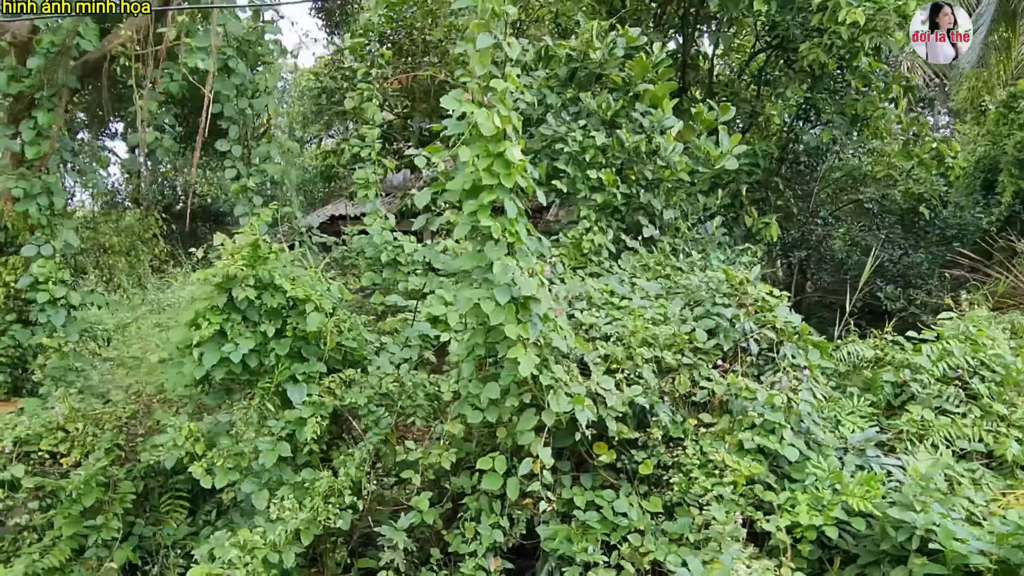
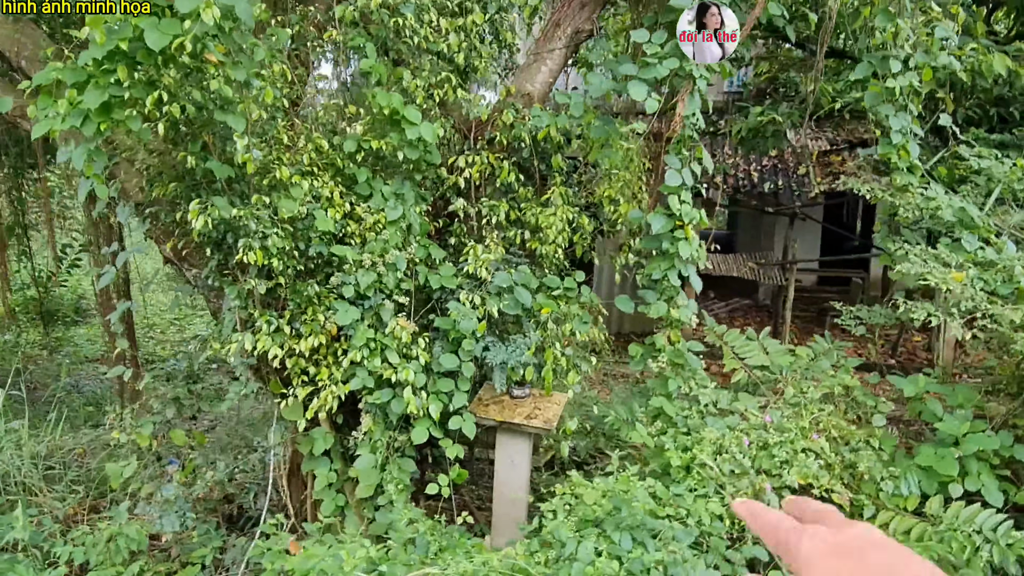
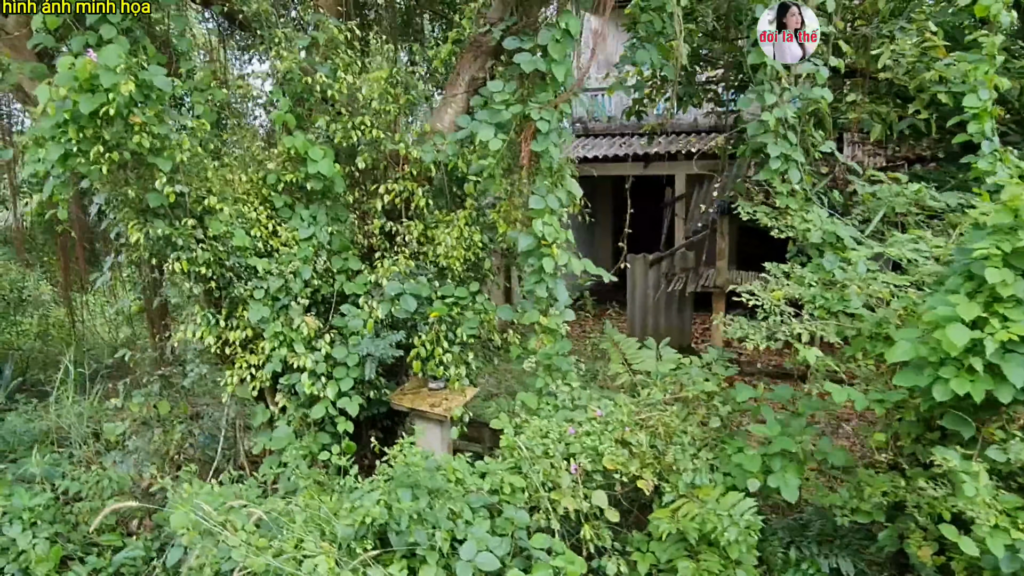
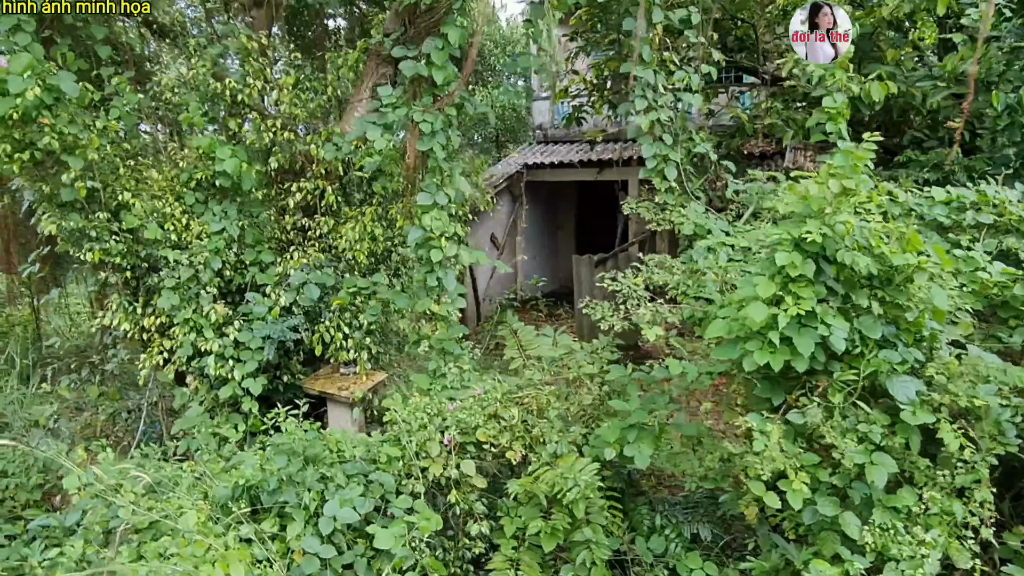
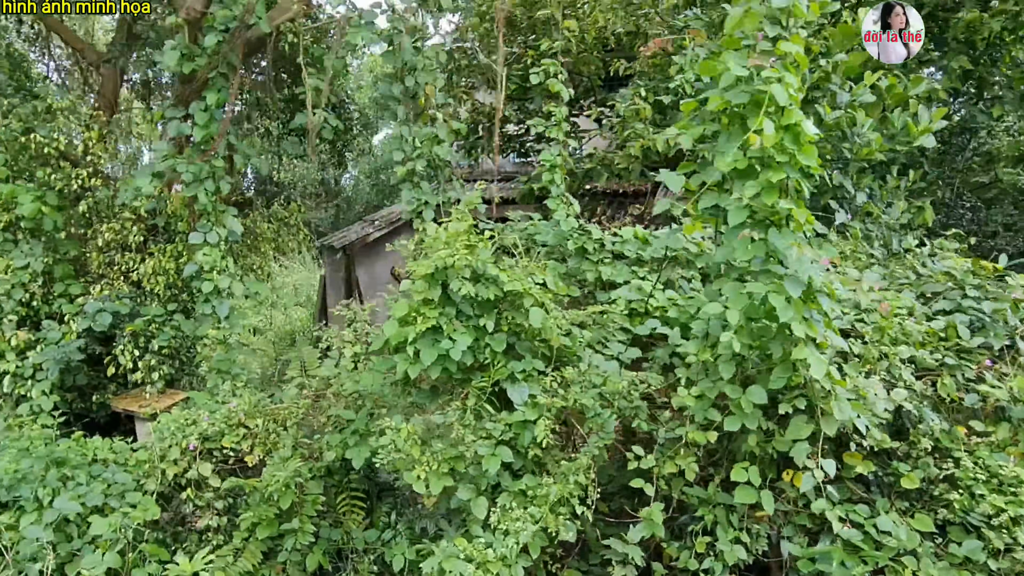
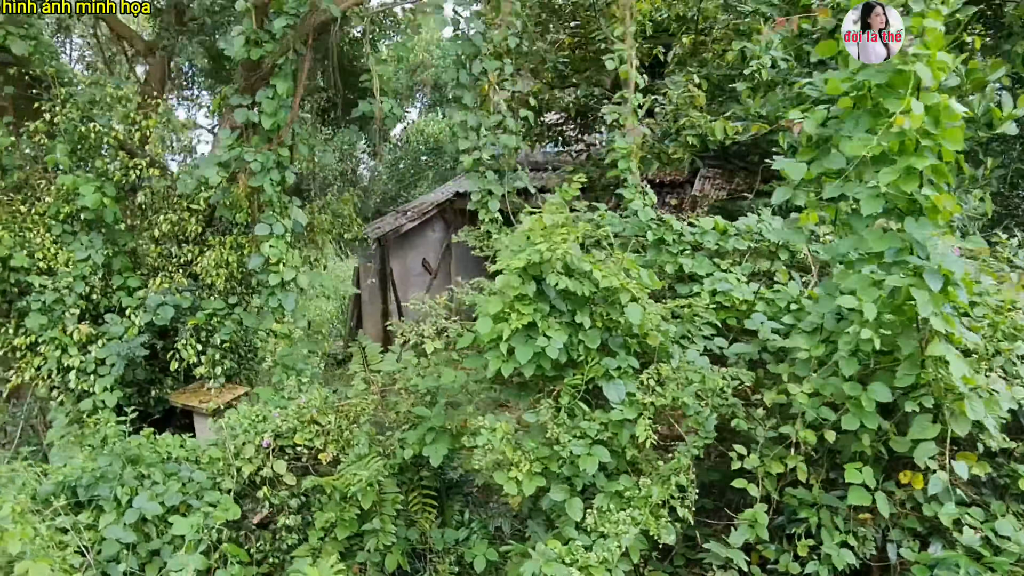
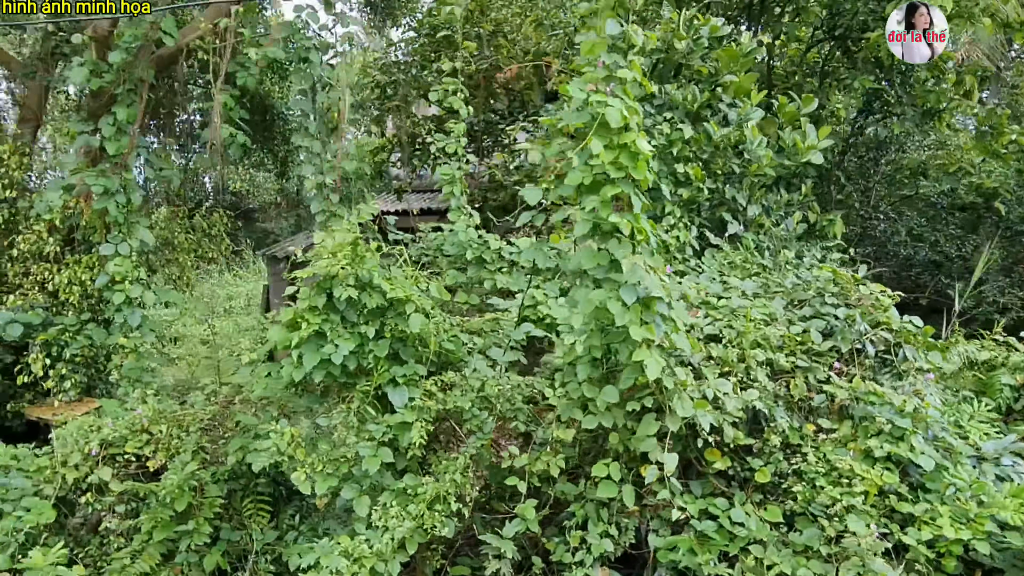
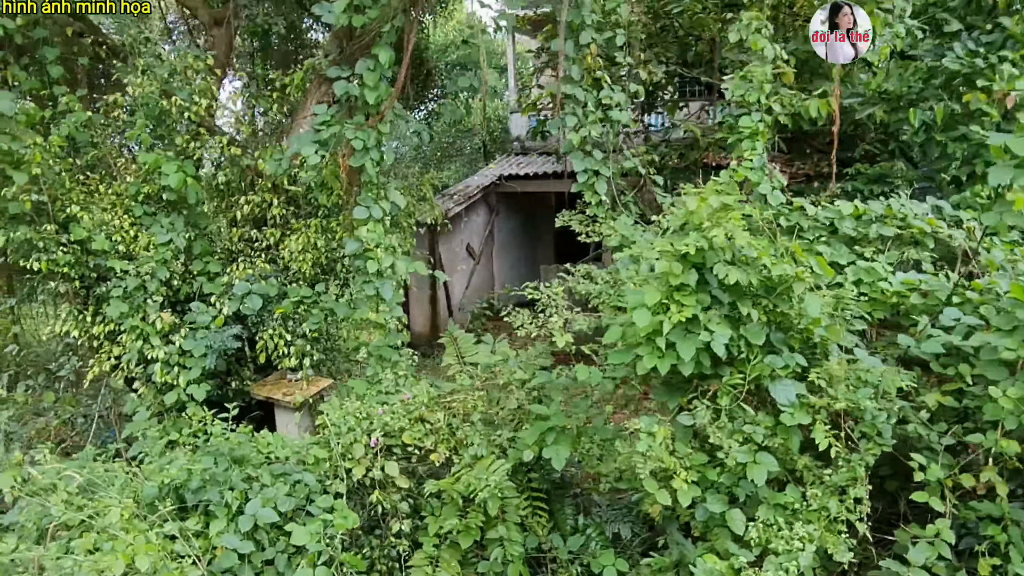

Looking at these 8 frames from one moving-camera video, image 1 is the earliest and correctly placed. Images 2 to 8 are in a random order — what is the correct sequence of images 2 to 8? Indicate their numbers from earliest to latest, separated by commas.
7, 5, 6, 8, 4, 3, 2
